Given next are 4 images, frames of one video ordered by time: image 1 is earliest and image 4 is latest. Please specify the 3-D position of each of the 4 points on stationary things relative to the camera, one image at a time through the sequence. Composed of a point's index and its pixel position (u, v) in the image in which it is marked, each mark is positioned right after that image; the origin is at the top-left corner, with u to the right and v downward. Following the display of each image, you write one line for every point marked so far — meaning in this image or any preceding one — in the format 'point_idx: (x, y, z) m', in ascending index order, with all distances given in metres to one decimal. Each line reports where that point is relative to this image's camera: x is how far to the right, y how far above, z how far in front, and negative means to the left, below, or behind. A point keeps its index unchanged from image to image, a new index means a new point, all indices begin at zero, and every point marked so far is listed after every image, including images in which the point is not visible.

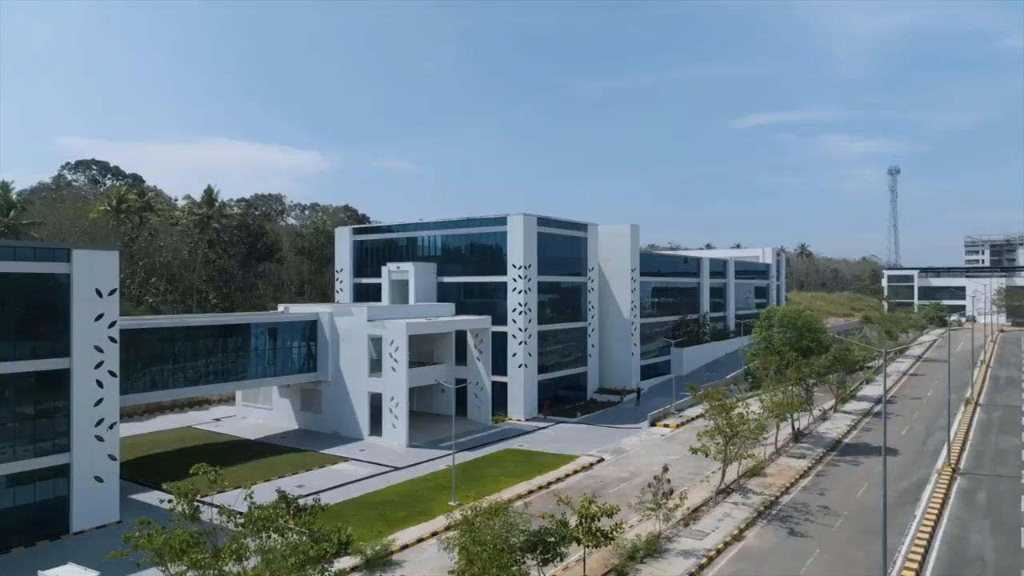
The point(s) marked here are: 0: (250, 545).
0: (-3.7, -3.5, +9.2) m
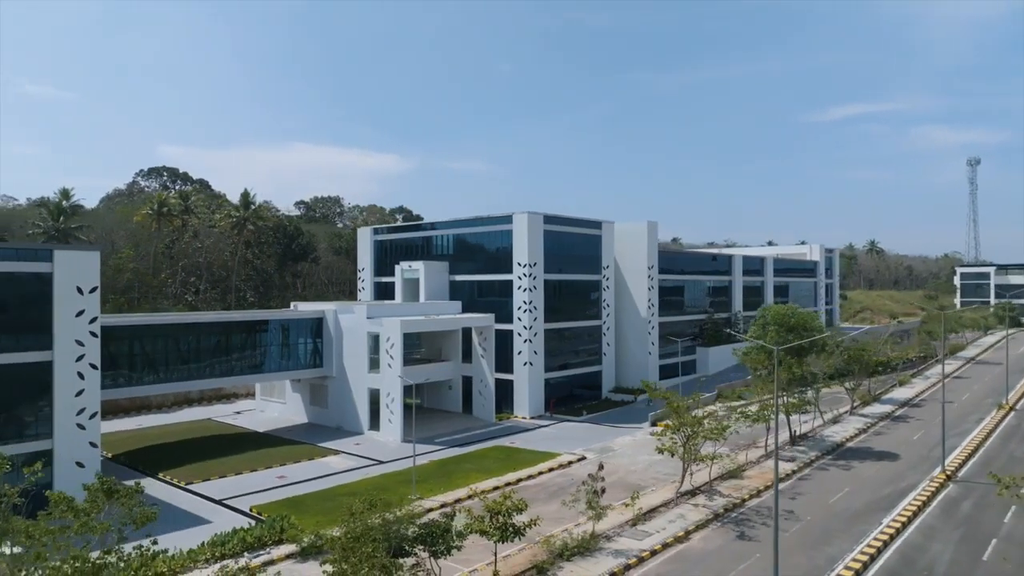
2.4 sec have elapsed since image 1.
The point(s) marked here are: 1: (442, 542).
0: (-6.7, -3.5, +9.8) m
1: (-1.6, -5.6, +14.8) m
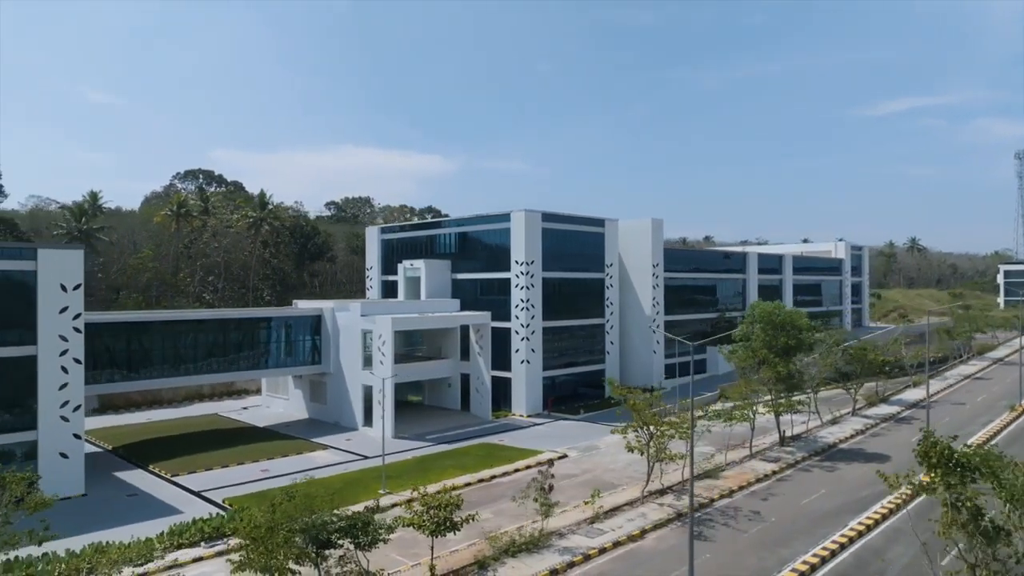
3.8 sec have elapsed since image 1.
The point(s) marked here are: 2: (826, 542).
0: (-8.7, -3.4, +10.3) m
1: (-3.3, -5.5, +15.0) m
2: (+9.3, -7.5, +19.6) m
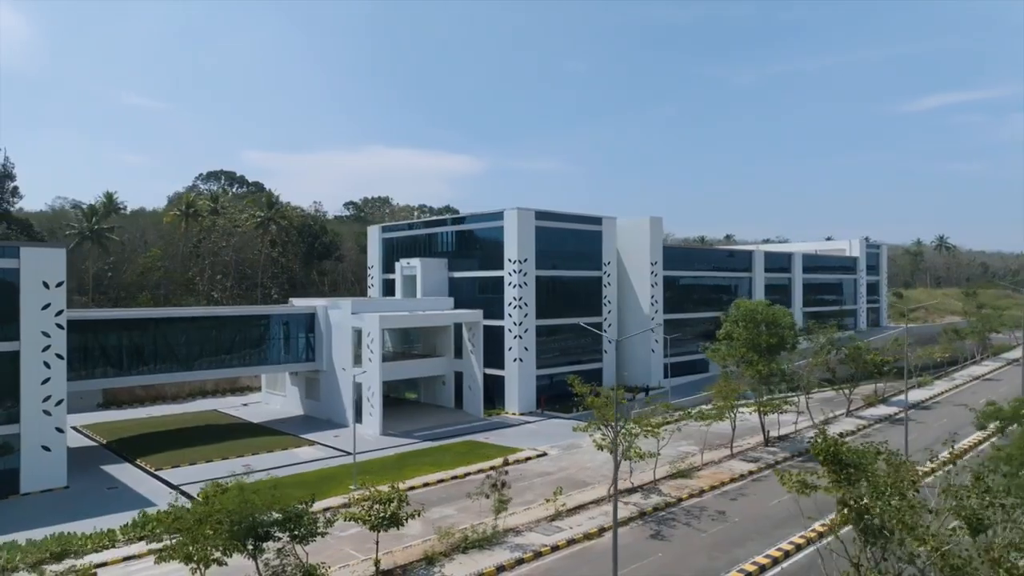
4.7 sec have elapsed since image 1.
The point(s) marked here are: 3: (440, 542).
0: (-10.4, -3.3, +10.6) m
1: (-4.8, -5.4, +15.2) m
2: (+7.9, -7.4, +19.4) m
3: (-2.1, -7.4, +19.3) m
